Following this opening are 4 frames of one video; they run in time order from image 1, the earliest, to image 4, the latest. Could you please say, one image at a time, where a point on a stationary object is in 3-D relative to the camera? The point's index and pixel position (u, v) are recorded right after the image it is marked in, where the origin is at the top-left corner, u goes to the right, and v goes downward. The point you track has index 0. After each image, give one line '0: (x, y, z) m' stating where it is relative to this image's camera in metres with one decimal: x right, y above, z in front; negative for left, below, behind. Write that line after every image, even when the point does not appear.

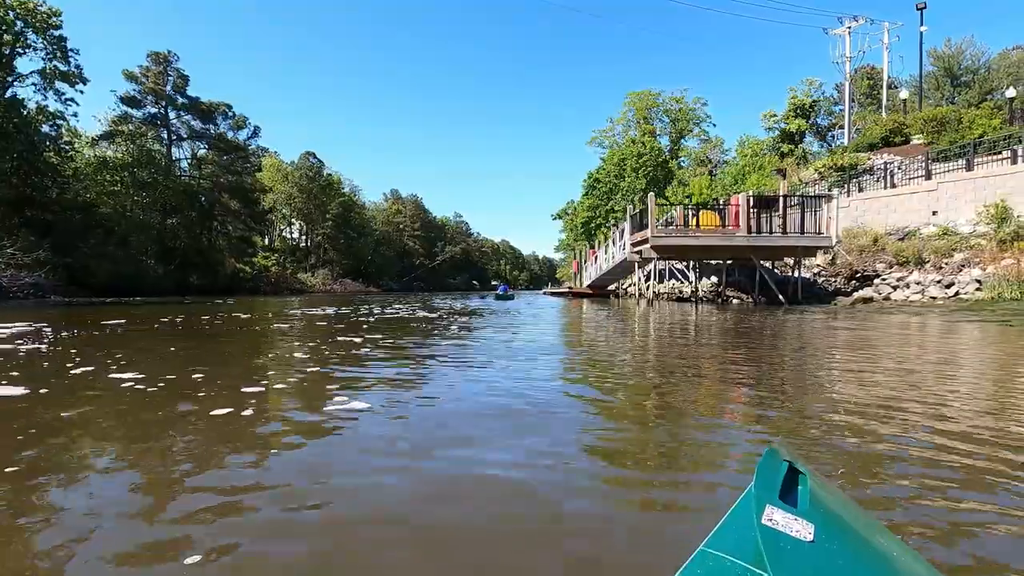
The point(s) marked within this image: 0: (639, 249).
0: (+3.6, +1.2, +16.3) m
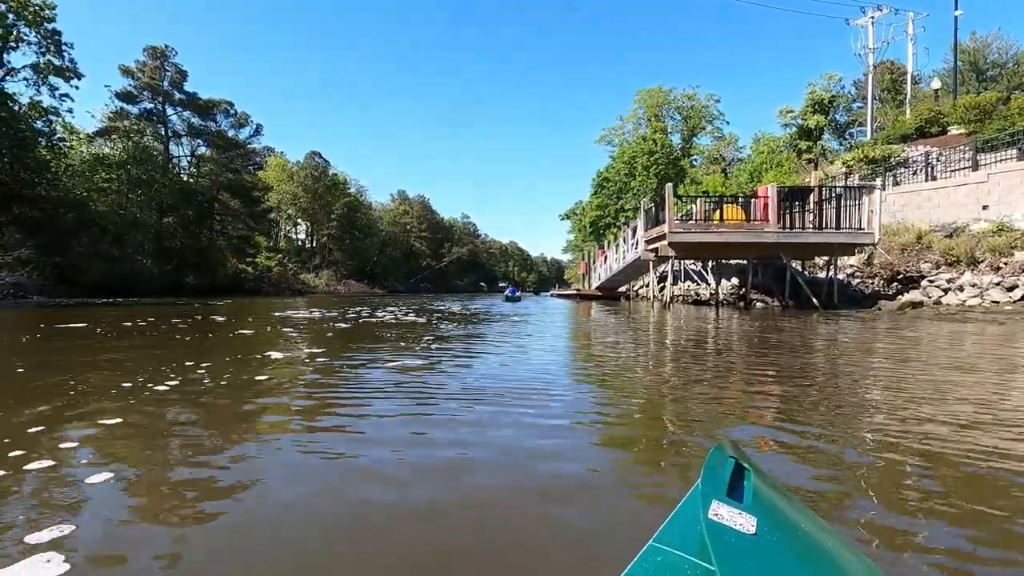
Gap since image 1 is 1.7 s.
0: (+3.7, +1.1, +15.3) m
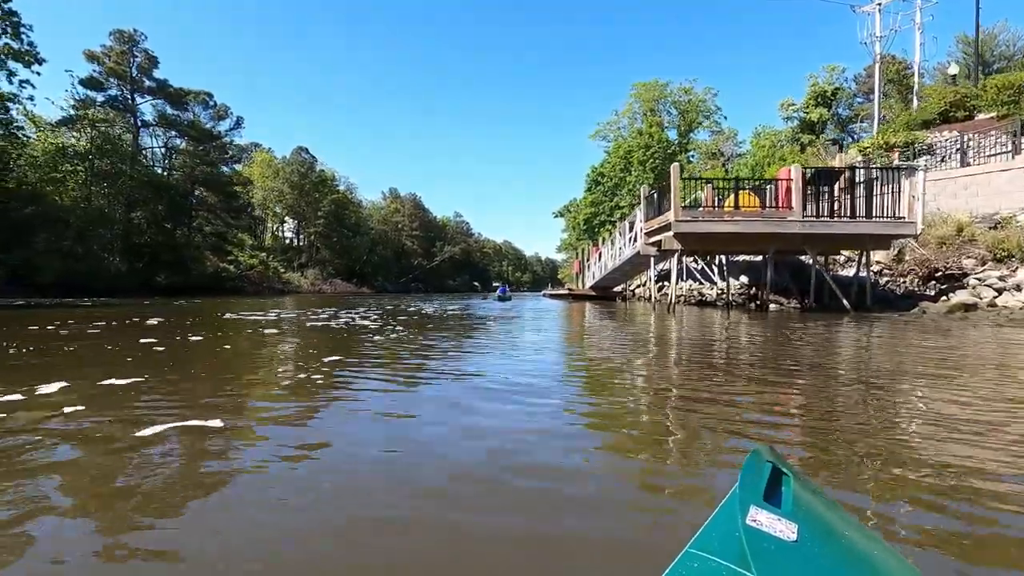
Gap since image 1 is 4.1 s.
0: (+3.4, +1.1, +14.1) m
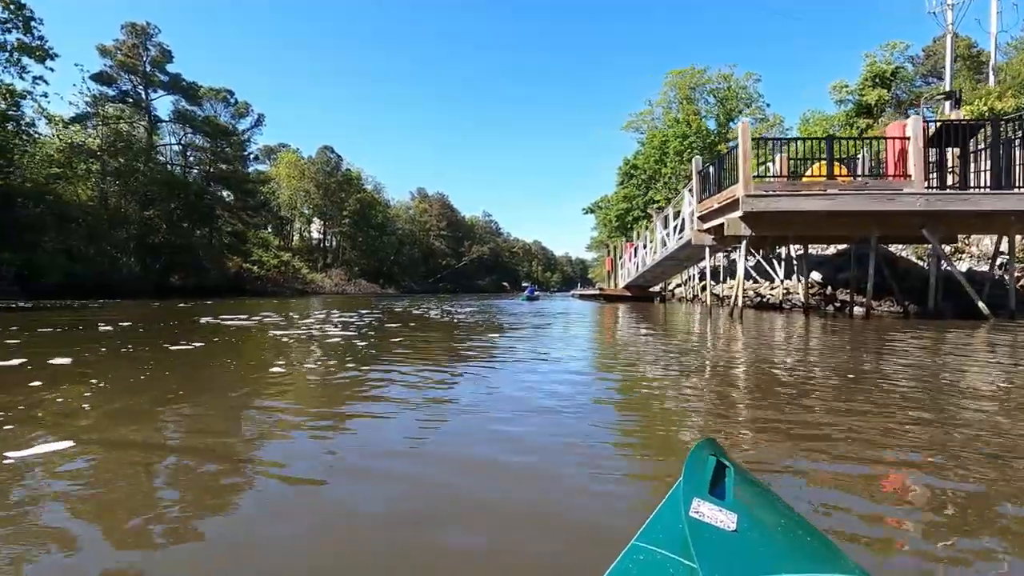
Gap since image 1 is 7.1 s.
0: (+3.9, +1.1, +12.3) m
